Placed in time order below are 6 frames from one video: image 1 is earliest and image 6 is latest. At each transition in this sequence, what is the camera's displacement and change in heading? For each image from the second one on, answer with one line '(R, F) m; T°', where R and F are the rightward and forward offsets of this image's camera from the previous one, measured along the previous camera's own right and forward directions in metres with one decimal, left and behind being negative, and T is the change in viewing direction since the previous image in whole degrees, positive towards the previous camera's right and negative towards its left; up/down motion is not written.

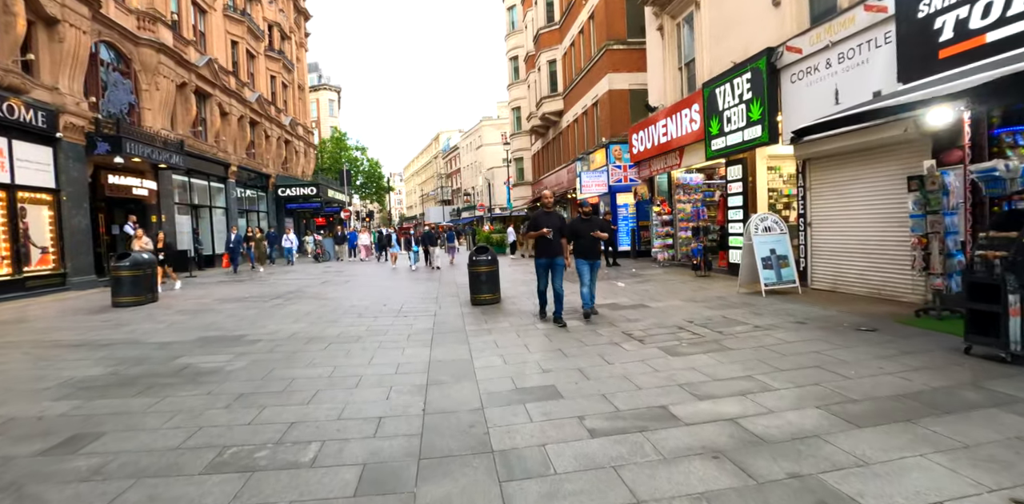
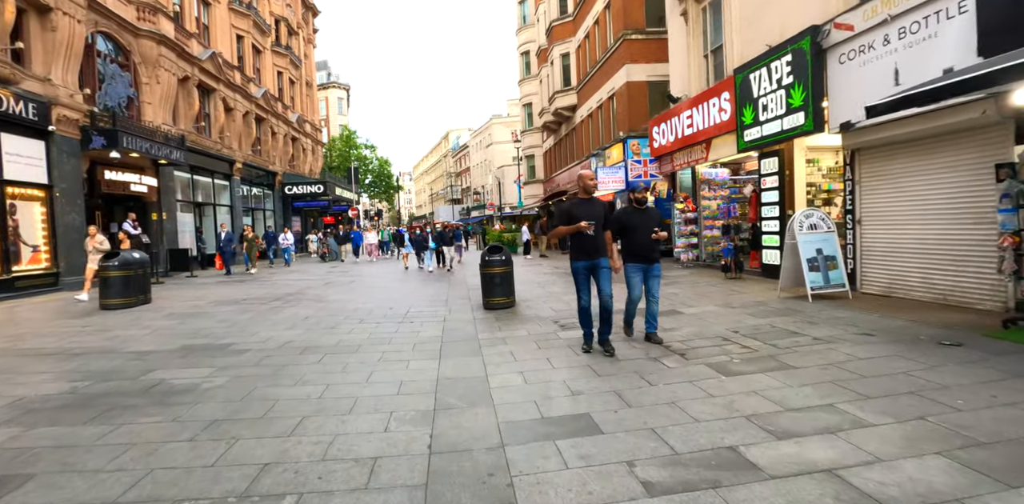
(-0.1, +0.9) m; -1°
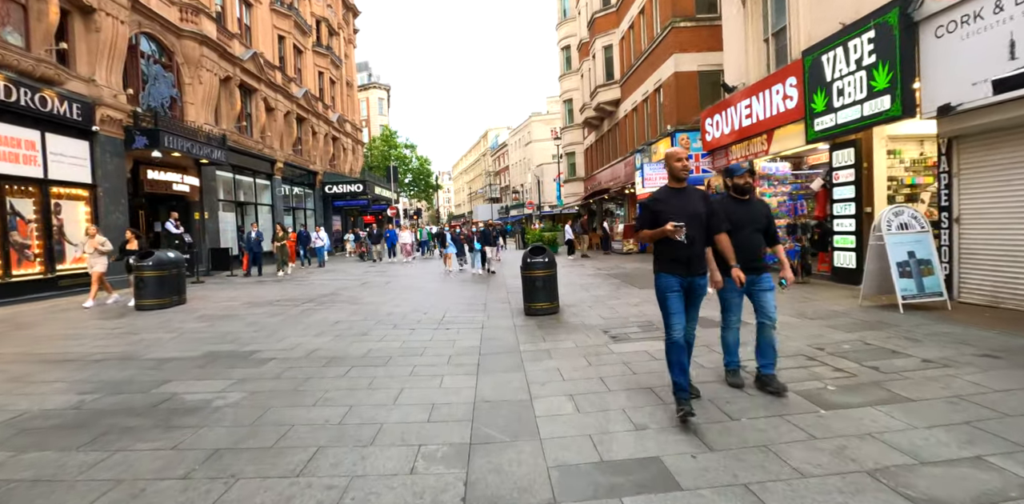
(-0.1, +0.7) m; -4°
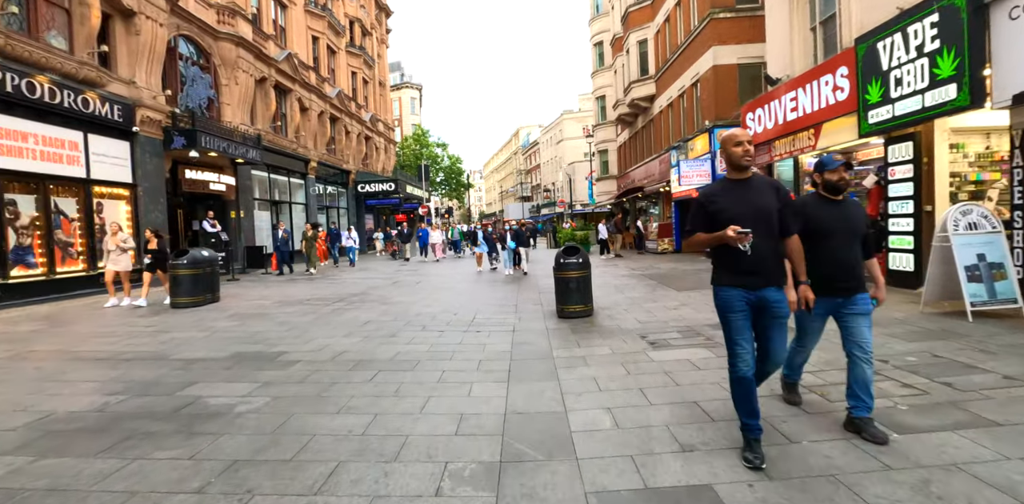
(0.0, +0.3) m; -3°
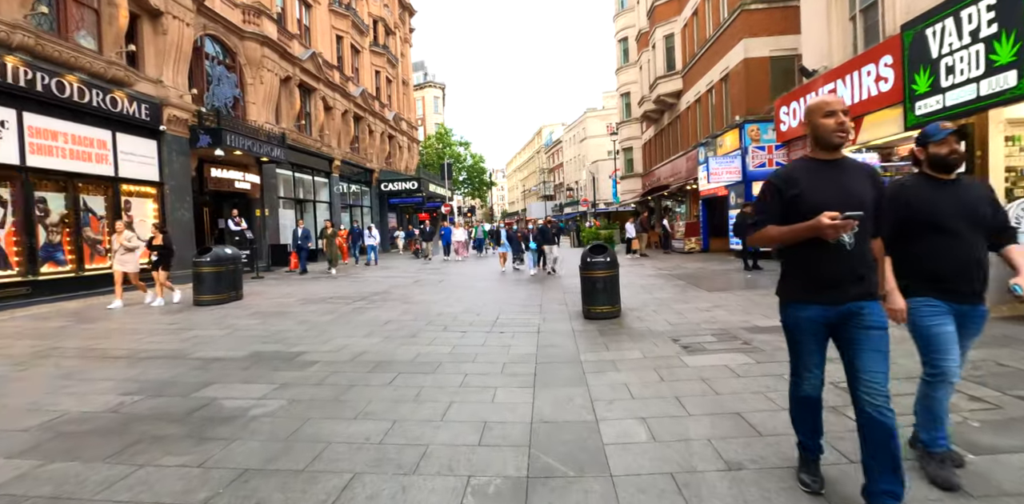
(0.0, +0.3) m; -2°
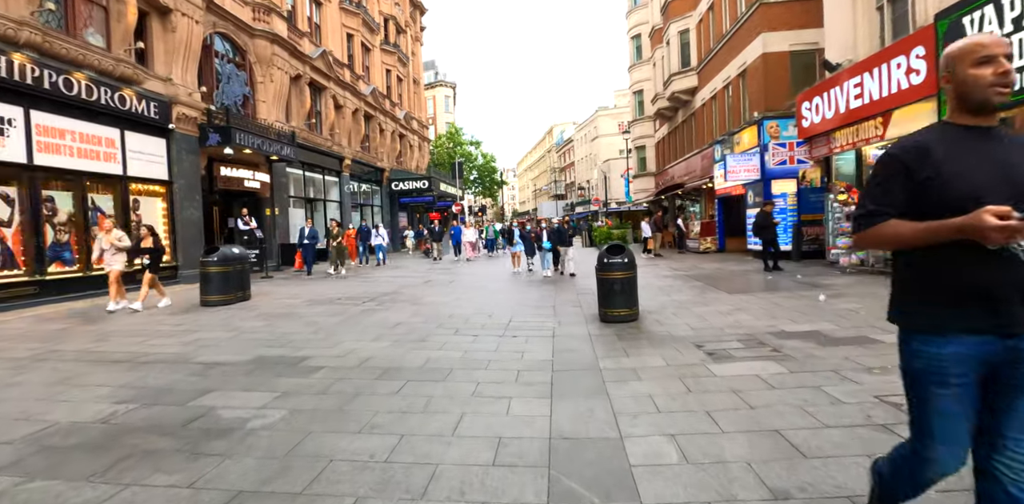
(-0.1, +0.3) m; -1°
